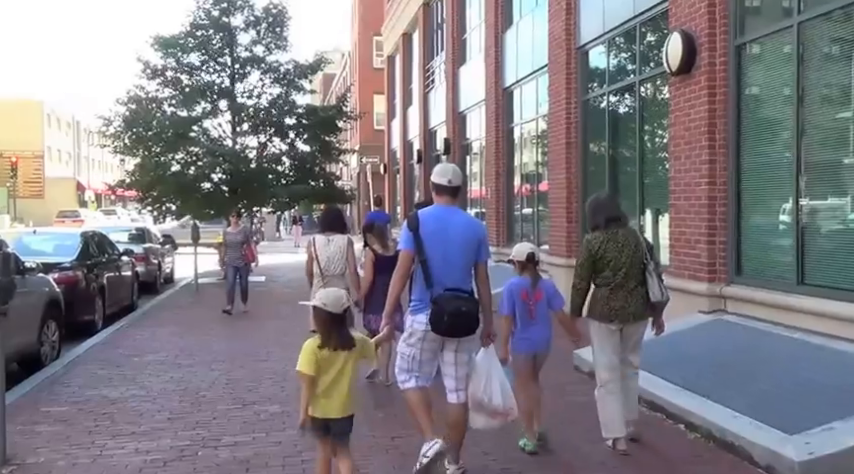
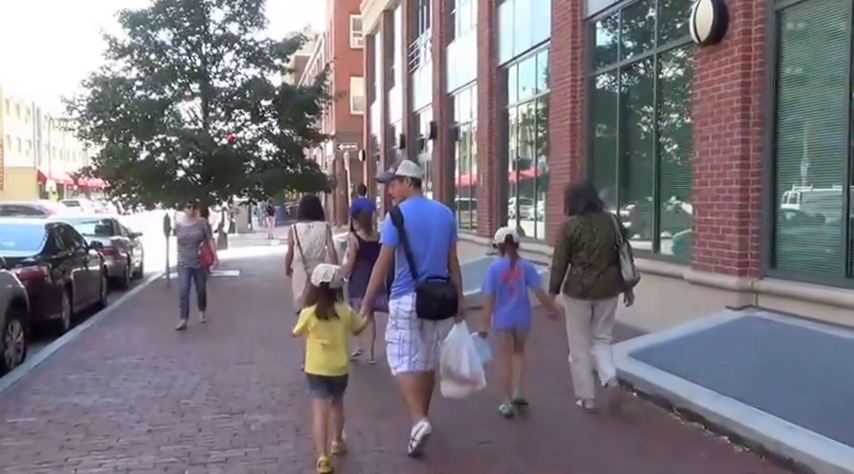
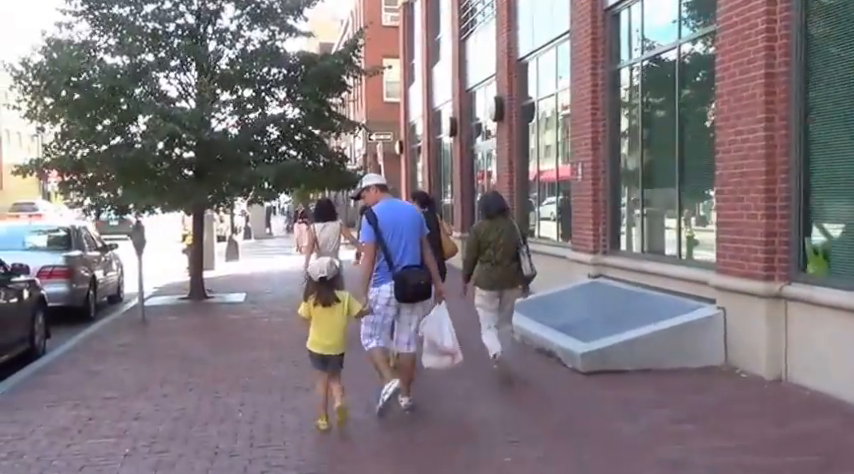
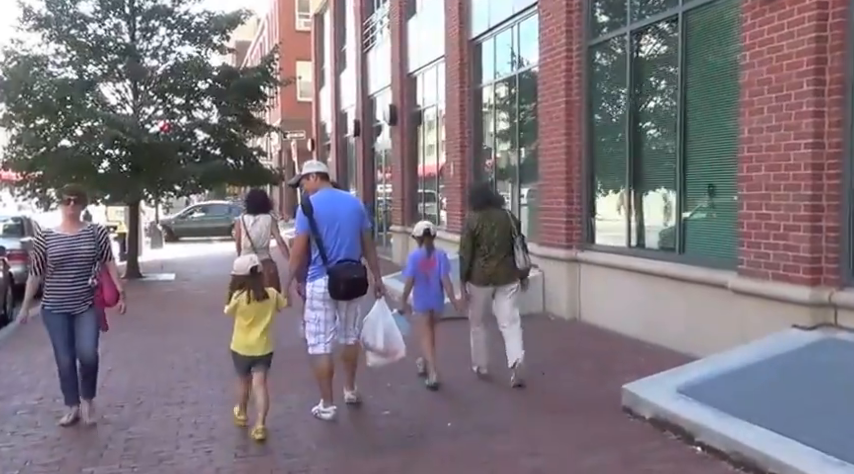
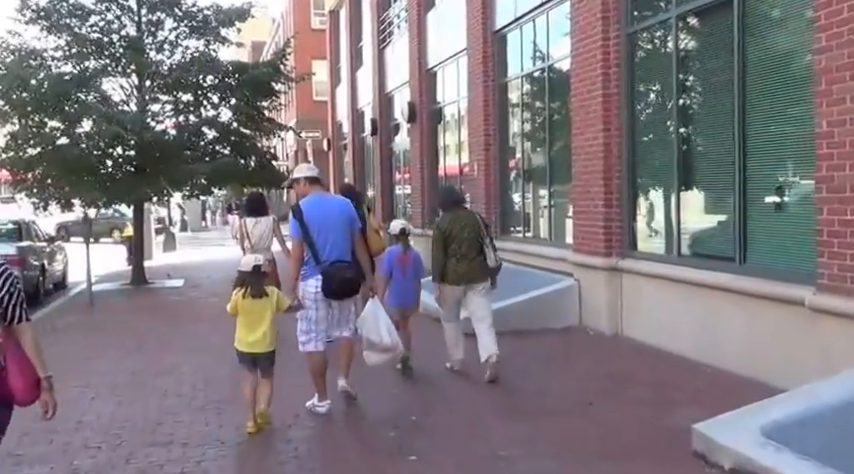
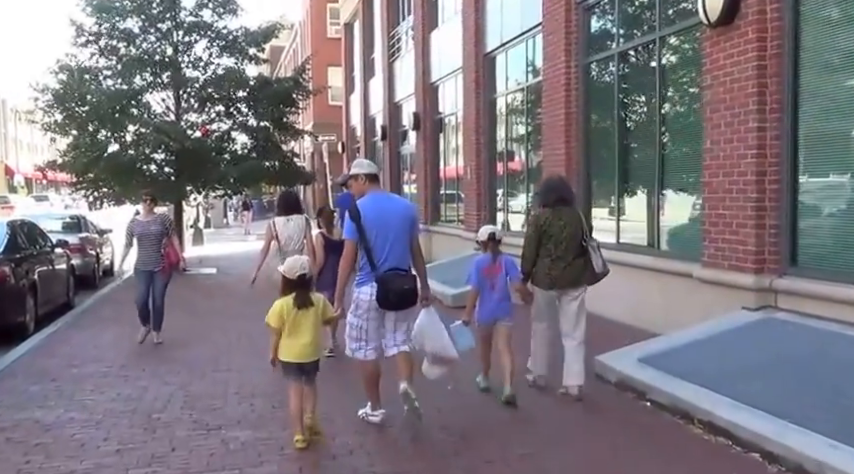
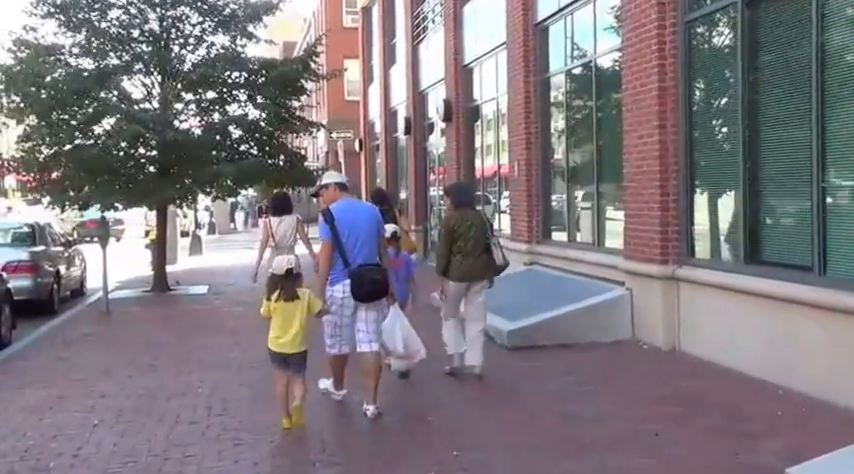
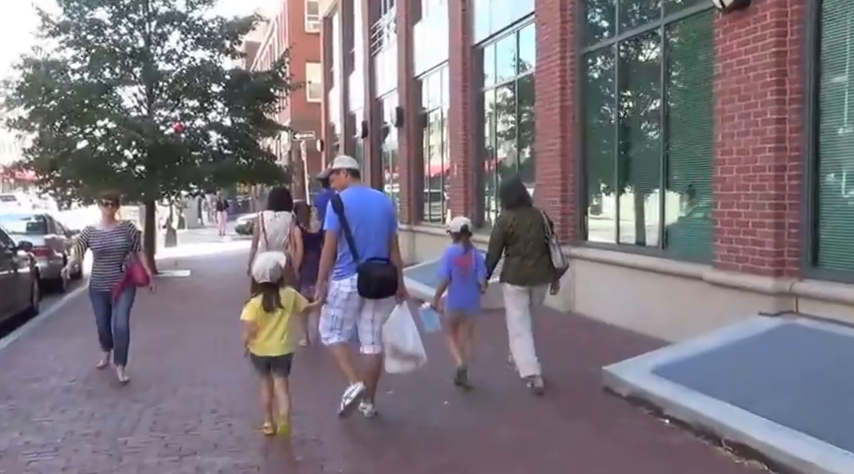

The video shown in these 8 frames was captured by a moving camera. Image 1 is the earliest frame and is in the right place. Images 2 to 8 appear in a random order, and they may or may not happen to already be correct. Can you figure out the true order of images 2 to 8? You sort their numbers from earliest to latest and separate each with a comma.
2, 6, 8, 4, 5, 7, 3
